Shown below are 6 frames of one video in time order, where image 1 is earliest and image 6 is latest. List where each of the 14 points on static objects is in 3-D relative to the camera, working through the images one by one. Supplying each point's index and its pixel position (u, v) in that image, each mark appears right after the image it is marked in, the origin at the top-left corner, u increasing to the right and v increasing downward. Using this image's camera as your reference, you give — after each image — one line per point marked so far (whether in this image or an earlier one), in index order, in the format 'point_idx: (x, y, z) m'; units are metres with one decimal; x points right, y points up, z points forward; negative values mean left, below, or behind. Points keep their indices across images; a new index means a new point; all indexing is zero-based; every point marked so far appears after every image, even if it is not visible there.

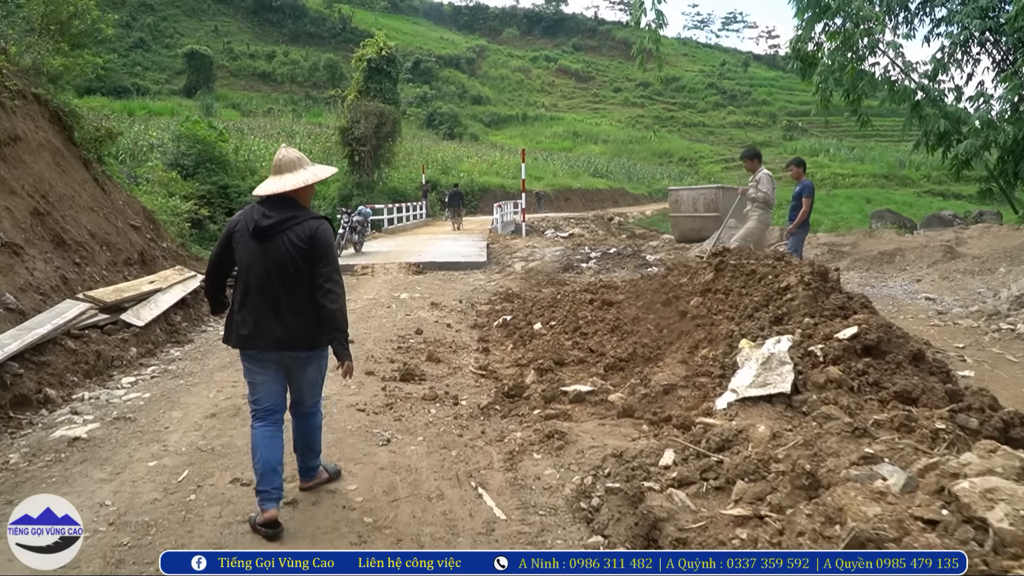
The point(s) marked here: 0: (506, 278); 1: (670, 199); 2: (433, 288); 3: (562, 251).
0: (-0.1, +0.1, +11.7) m
1: (+2.6, +1.4, +15.1) m
2: (-0.9, 0.0, +11.0) m
3: (+0.8, +0.6, +13.8) m
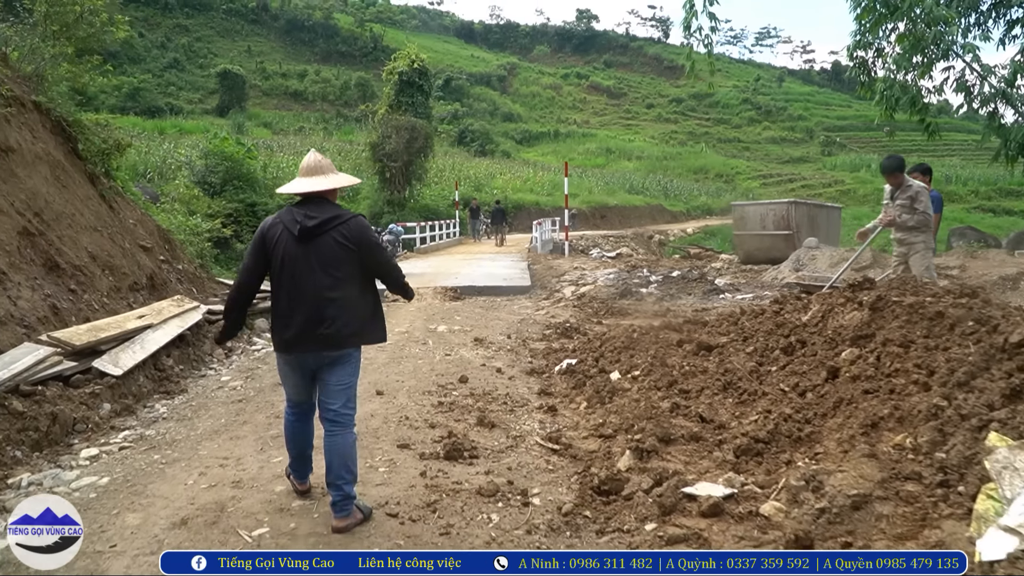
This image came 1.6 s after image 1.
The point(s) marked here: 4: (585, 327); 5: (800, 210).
0: (+0.5, -0.2, +10.3) m
1: (+3.3, +1.1, +13.6) m
2: (-0.4, -0.3, +9.6) m
3: (+1.4, +0.2, +12.4) m
4: (+0.7, -0.4, +7.9) m
5: (+4.0, +1.1, +12.9) m
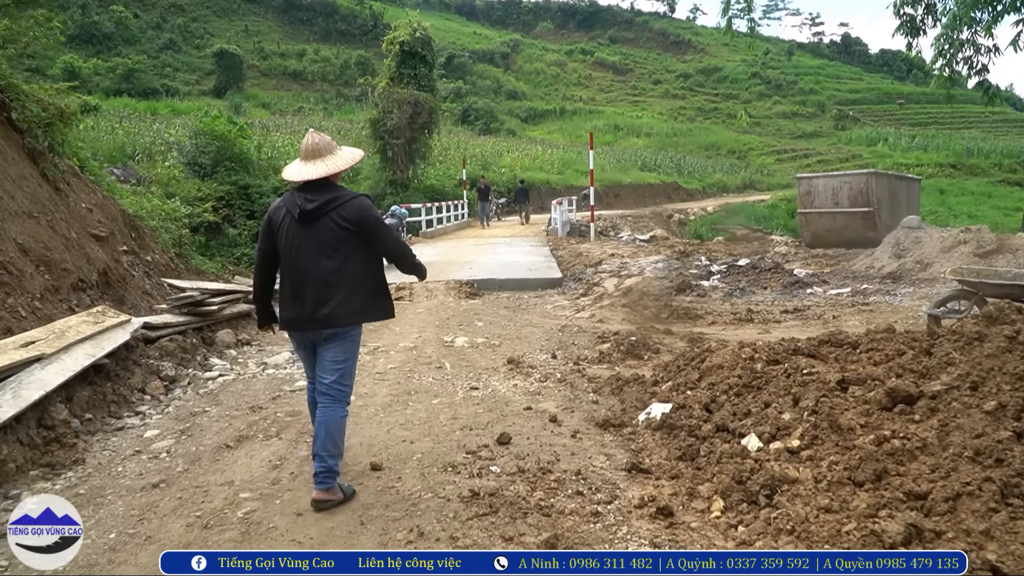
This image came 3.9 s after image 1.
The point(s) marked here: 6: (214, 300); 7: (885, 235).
0: (+0.8, -0.1, +8.2) m
1: (+3.5, +1.2, +11.5) m
2: (-0.1, -0.3, +7.6) m
3: (+1.7, +0.3, +10.3) m
4: (+0.9, -0.4, +5.8) m
5: (+4.3, +1.2, +10.9) m
6: (-2.2, -0.1, +6.9) m
7: (+4.5, +0.6, +11.1) m
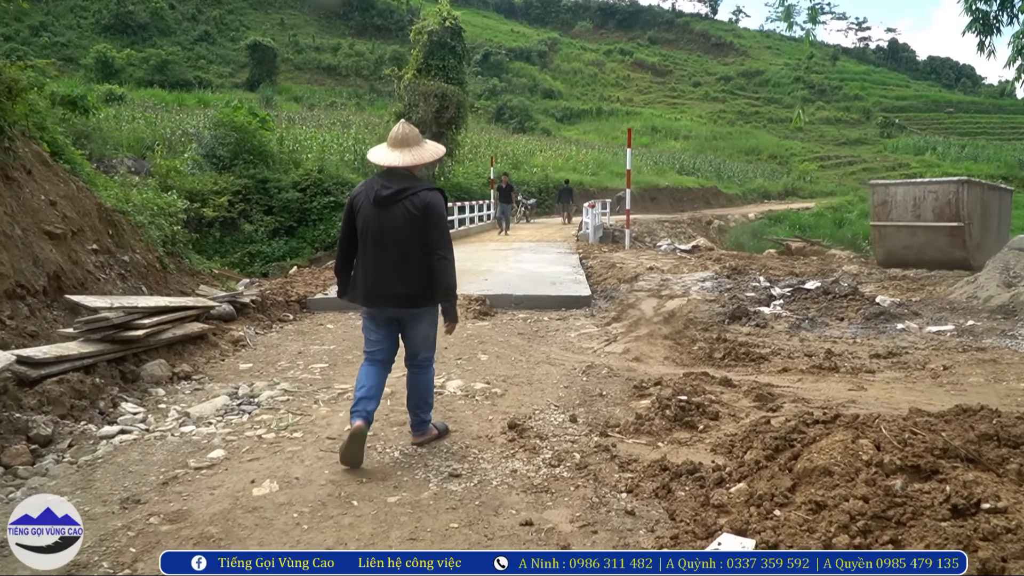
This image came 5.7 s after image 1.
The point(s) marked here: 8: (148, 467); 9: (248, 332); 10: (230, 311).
0: (+0.9, -0.3, +6.7) m
1: (+3.8, +0.9, +9.9) m
2: (0.0, -0.4, +6.1) m
3: (+1.9, +0.1, +8.7) m
4: (+1.0, -0.6, +4.3) m
5: (+4.5, +1.0, +9.2) m
6: (-2.2, -0.2, +5.4) m
7: (+4.7, +0.3, +9.4) m
8: (-1.4, -0.7, +3.6) m
9: (-2.0, -0.3, +6.9) m
10: (-2.1, -0.2, +7.1) m
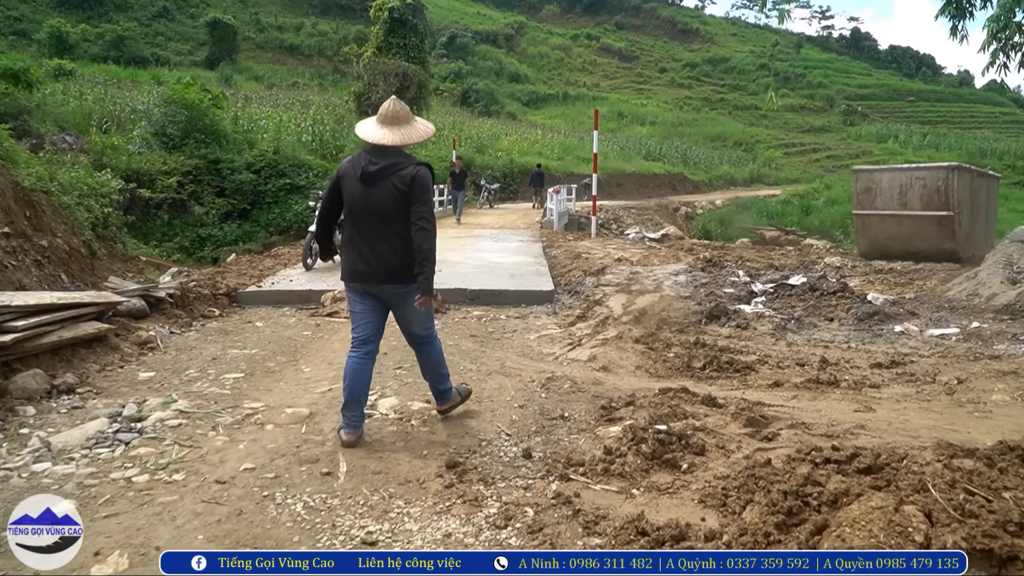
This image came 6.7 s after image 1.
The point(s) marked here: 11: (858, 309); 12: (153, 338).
0: (+0.6, -0.3, +5.9) m
1: (+3.4, +1.0, +9.2) m
2: (-0.3, -0.4, +5.3) m
3: (+1.5, +0.1, +8.0) m
4: (+0.7, -0.6, +3.5) m
5: (+4.1, +1.0, +8.5) m
6: (-2.4, -0.2, +4.6) m
7: (+4.3, +0.4, +8.8) m
8: (-1.6, -0.7, +2.8) m
9: (-2.3, -0.3, +6.0) m
10: (-2.5, -0.1, +6.2) m
11: (+2.3, -0.1, +6.2) m
12: (-2.2, -0.3, +5.8) m
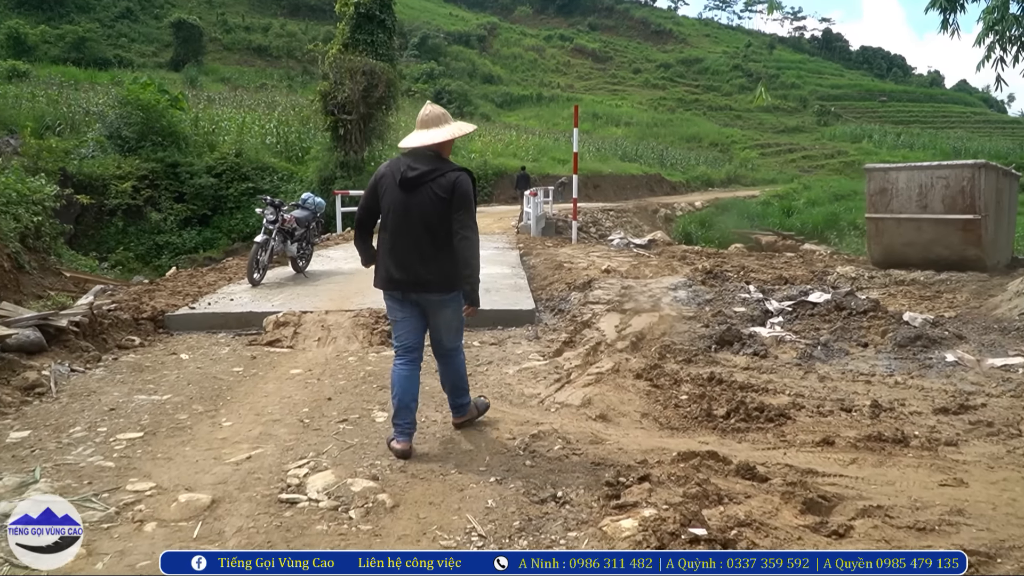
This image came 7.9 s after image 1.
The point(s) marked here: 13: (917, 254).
0: (+0.4, -0.4, +4.9) m
1: (+3.2, +0.9, +8.2) m
2: (-0.4, -0.5, +4.2) m
3: (+1.3, 0.0, +7.0) m
4: (+0.7, -0.7, +2.5) m
5: (+3.9, +0.9, +7.6) m
6: (-2.5, -0.3, +3.5) m
7: (+4.1, +0.3, +7.9) m
8: (-1.7, -0.8, +1.7) m
9: (-2.4, -0.4, +4.9) m
10: (-2.6, -0.3, +5.1) m
11: (+2.2, -0.3, +5.3) m
12: (-2.4, -0.5, +4.7) m
13: (+3.6, +0.3, +8.1) m
